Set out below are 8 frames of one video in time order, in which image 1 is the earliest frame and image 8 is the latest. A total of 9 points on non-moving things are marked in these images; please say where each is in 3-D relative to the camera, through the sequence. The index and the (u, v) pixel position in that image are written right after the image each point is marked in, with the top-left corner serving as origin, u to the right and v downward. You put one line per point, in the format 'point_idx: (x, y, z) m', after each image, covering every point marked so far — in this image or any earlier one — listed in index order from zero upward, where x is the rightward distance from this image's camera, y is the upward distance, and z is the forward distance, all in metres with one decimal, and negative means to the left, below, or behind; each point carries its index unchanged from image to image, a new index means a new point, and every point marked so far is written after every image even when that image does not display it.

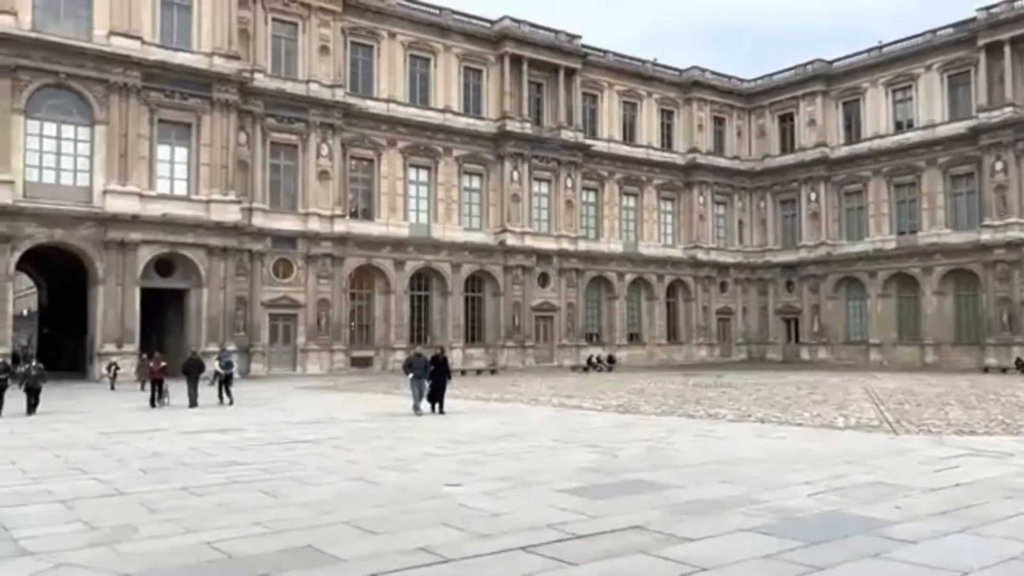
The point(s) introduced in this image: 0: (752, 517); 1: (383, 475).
0: (+2.0, -1.9, +6.7) m
1: (-1.3, -1.9, +8.6) m
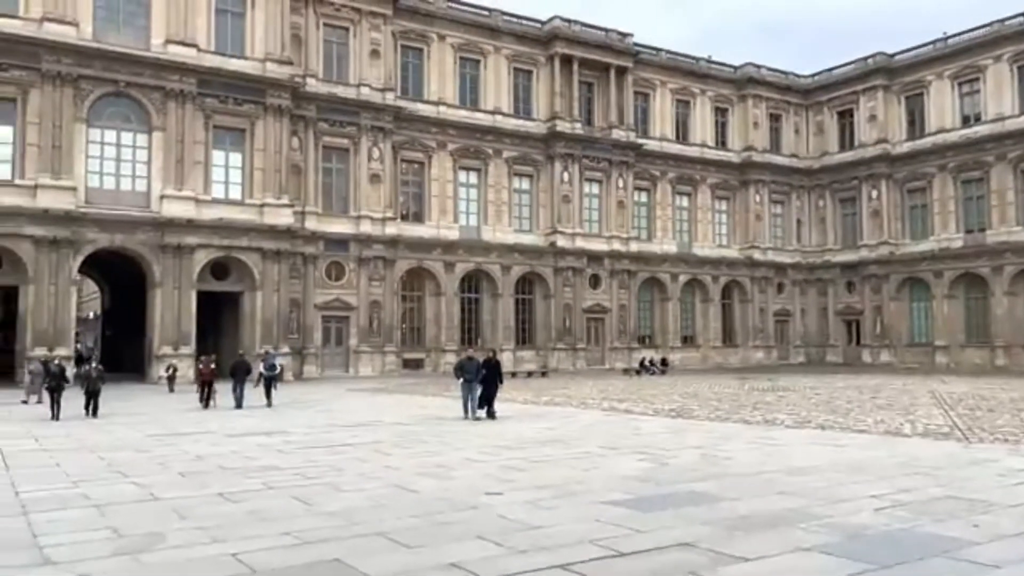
0: (+2.3, -1.9, +6.2) m
1: (-0.9, -1.9, +8.3) m
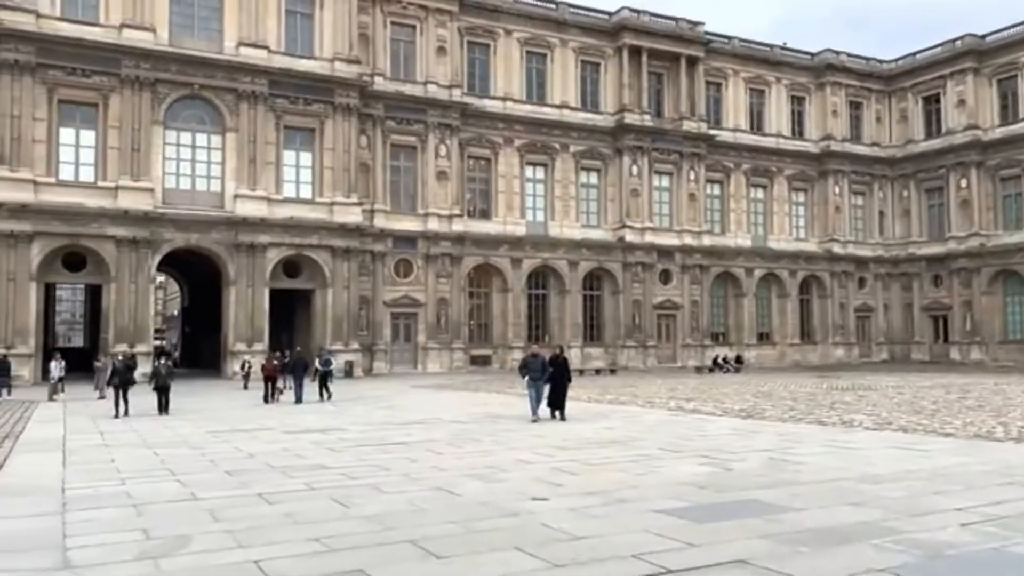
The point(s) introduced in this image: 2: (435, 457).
0: (+2.5, -1.8, +5.6) m
1: (-0.4, -1.9, +8.0) m
2: (-0.9, -2.0, +9.9) m
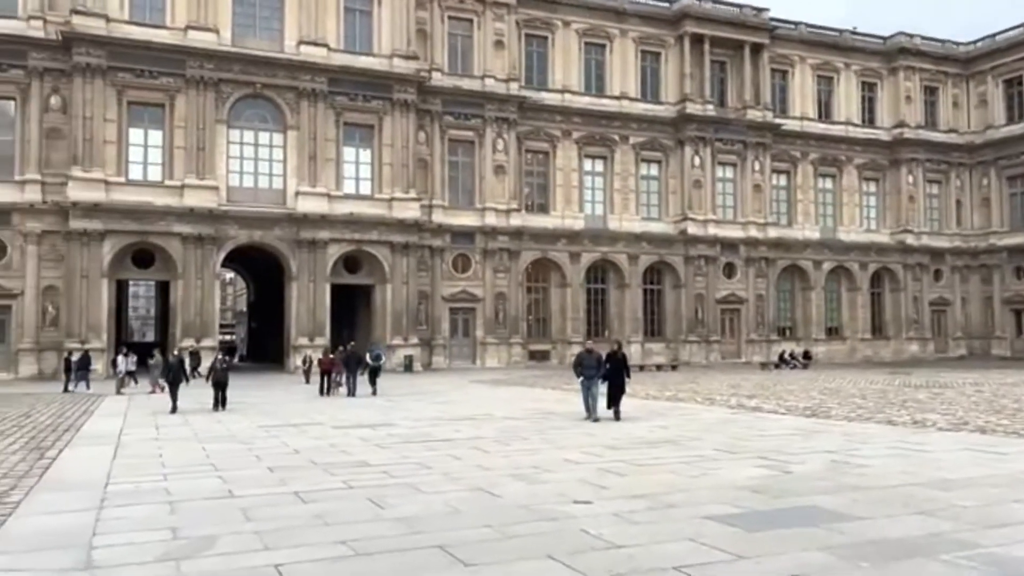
0: (+2.8, -1.7, +5.1) m
1: (0.0, -1.8, +7.7) m
2: (-0.4, -1.9, +9.6) m
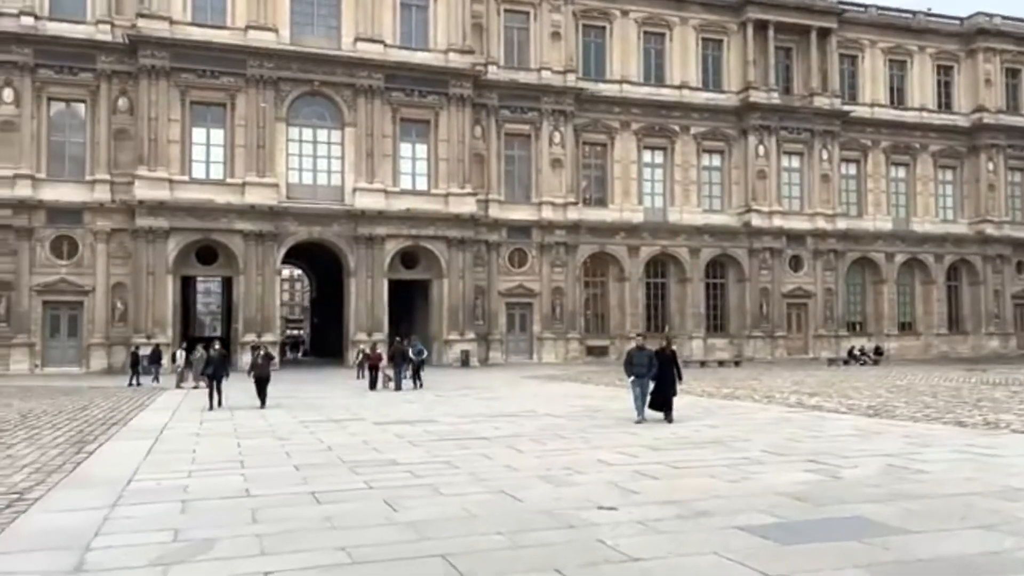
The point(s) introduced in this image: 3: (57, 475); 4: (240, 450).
0: (+2.8, -1.7, +4.5) m
1: (+0.2, -1.8, +7.3) m
2: (0.0, -1.9, +9.3) m
3: (-4.5, -1.9, +8.2) m
4: (-3.3, -1.9, +10.0) m
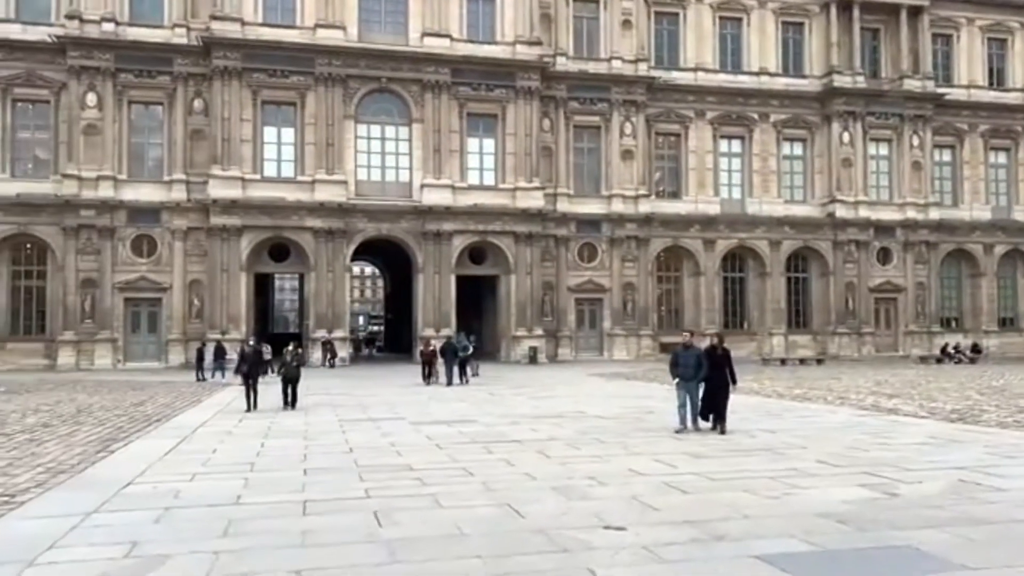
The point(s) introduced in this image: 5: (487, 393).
0: (+2.6, -1.6, +3.6) m
1: (+0.3, -1.7, +6.6) m
2: (+0.3, -1.8, +8.6) m
3: (-4.4, -1.8, +8.0) m
4: (-2.9, -1.9, +9.6) m
5: (-0.6, -2.4, +18.9) m
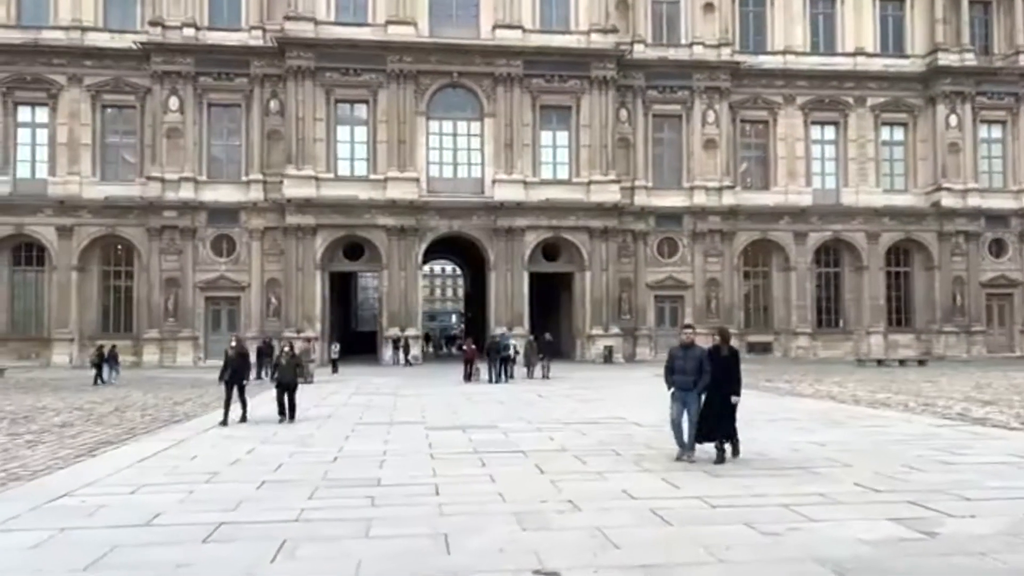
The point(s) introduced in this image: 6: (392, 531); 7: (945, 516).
0: (+1.8, -1.5, +2.3) m
1: (-0.1, -1.6, +5.6) m
2: (+0.1, -1.7, +7.6) m
3: (-4.5, -1.8, +7.5) m
4: (-2.9, -1.8, +8.9) m
5: (+0.5, -2.3, +17.9) m
6: (-0.7, -1.6, +5.7) m
7: (+3.1, -1.6, +5.9) m
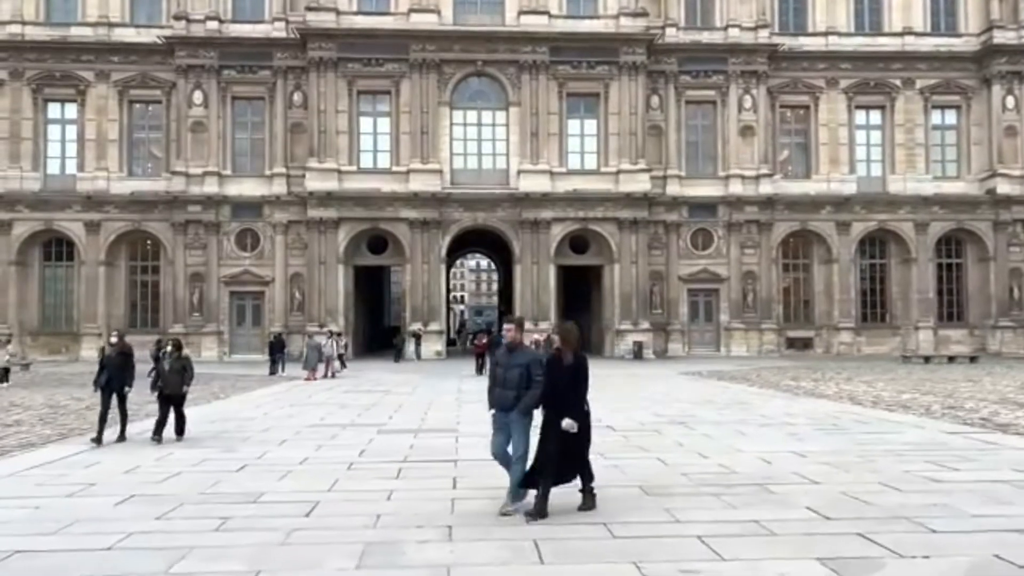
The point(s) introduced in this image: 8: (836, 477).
0: (+0.7, -1.5, +1.3) m
1: (-1.0, -1.6, +4.6) m
2: (-0.7, -1.6, +6.6) m
3: (-5.3, -1.7, +6.9) m
4: (-3.6, -1.7, +8.2) m
5: (+0.4, -2.2, +16.9) m
6: (-1.7, -1.6, +4.8) m
7: (+2.2, -1.6, +4.8) m
8: (+2.9, -1.7, +7.4) m
